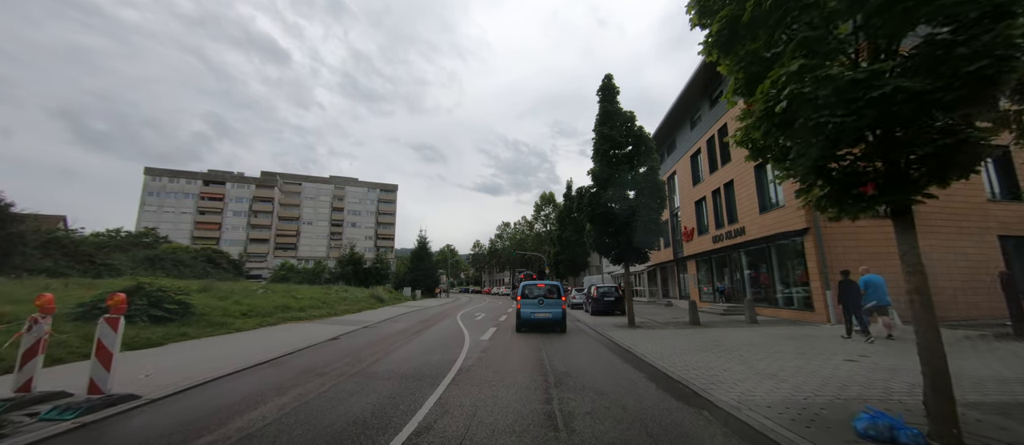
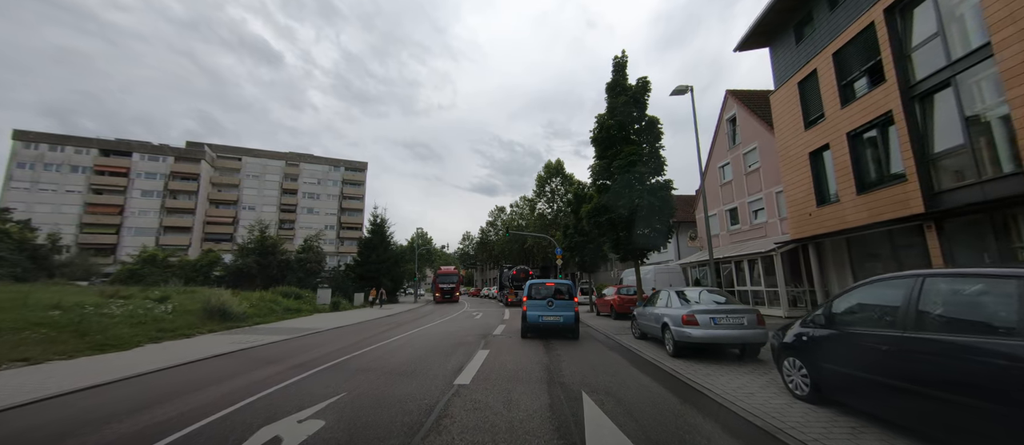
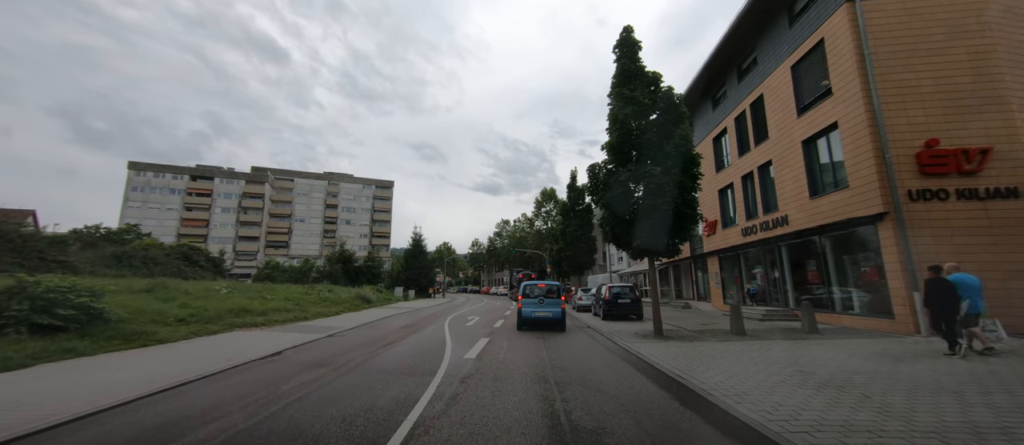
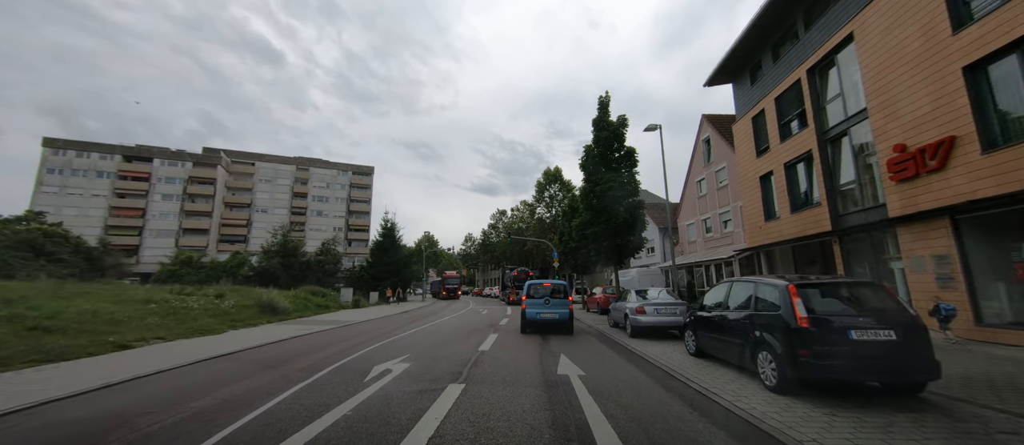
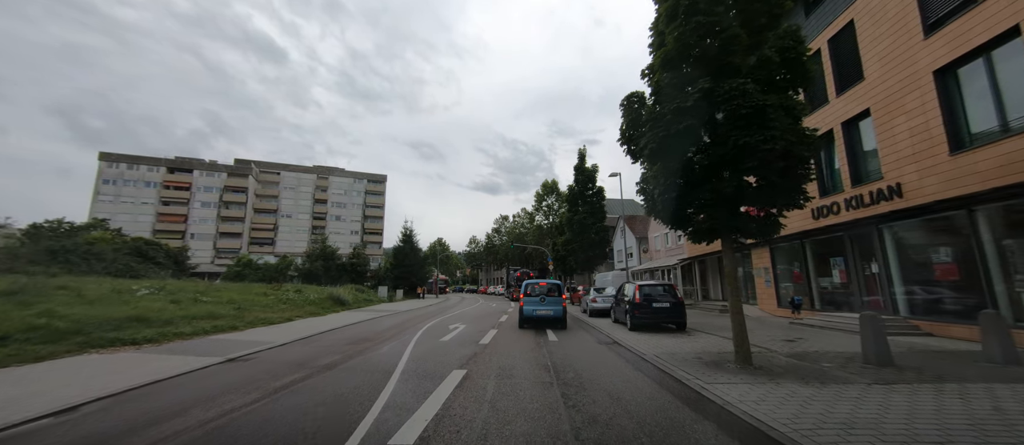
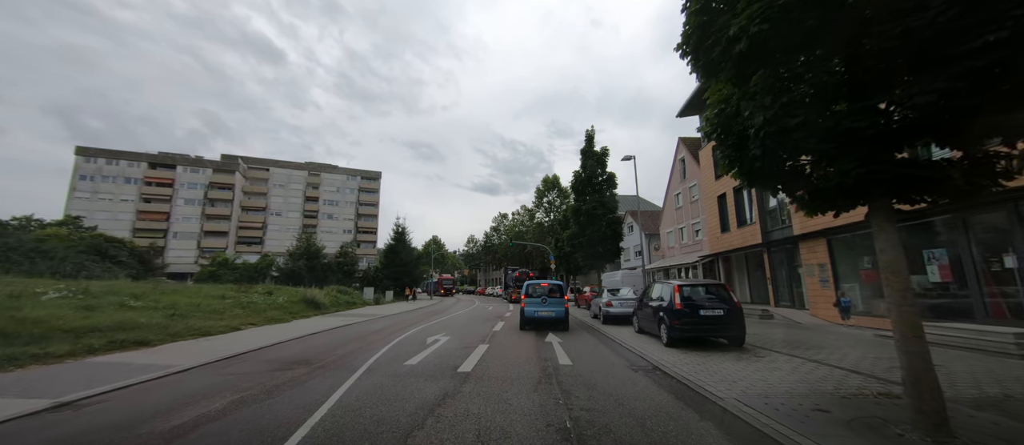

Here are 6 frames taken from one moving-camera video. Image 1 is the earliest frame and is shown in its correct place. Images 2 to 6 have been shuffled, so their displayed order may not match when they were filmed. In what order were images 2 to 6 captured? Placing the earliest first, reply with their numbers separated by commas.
3, 5, 6, 4, 2
